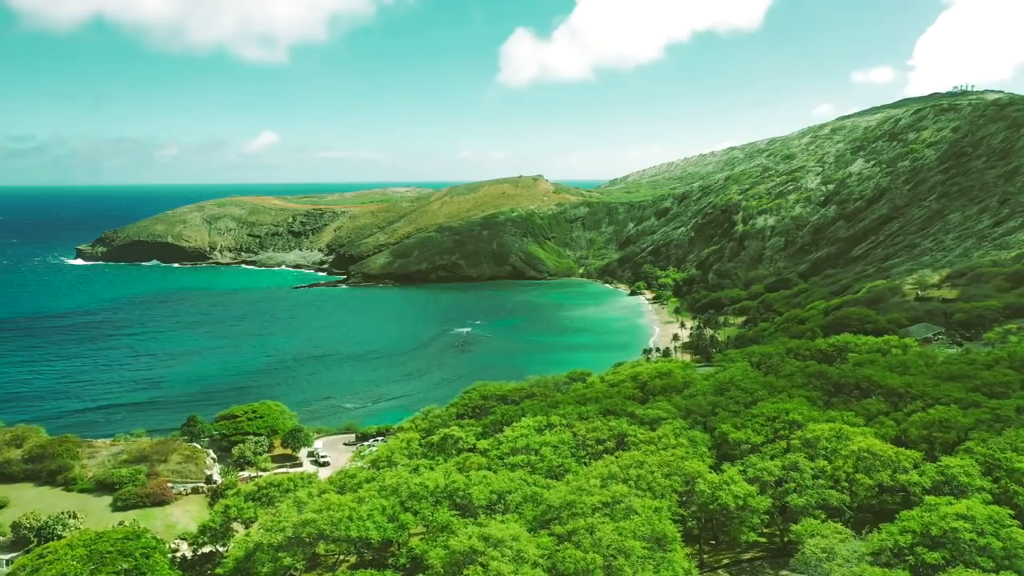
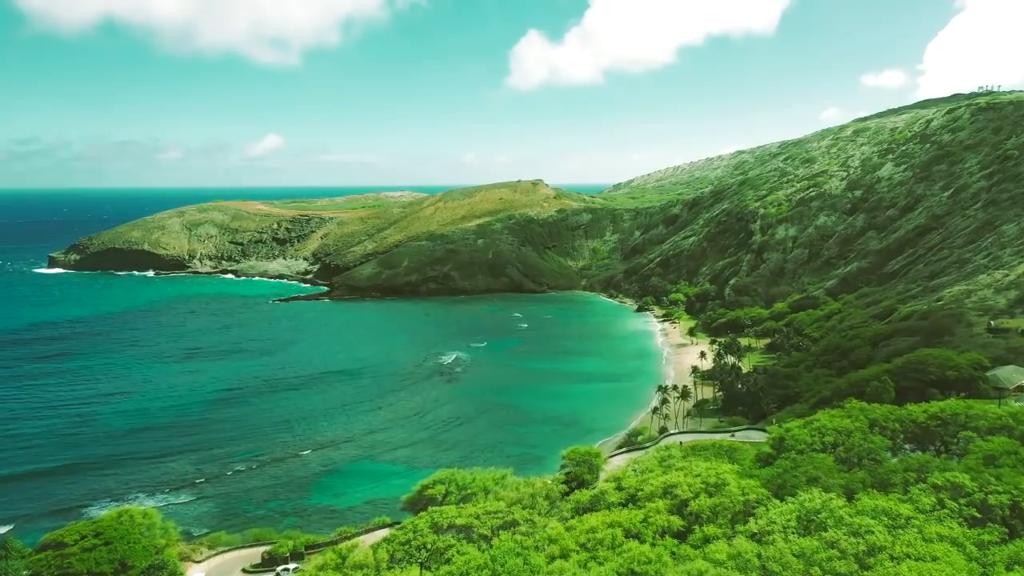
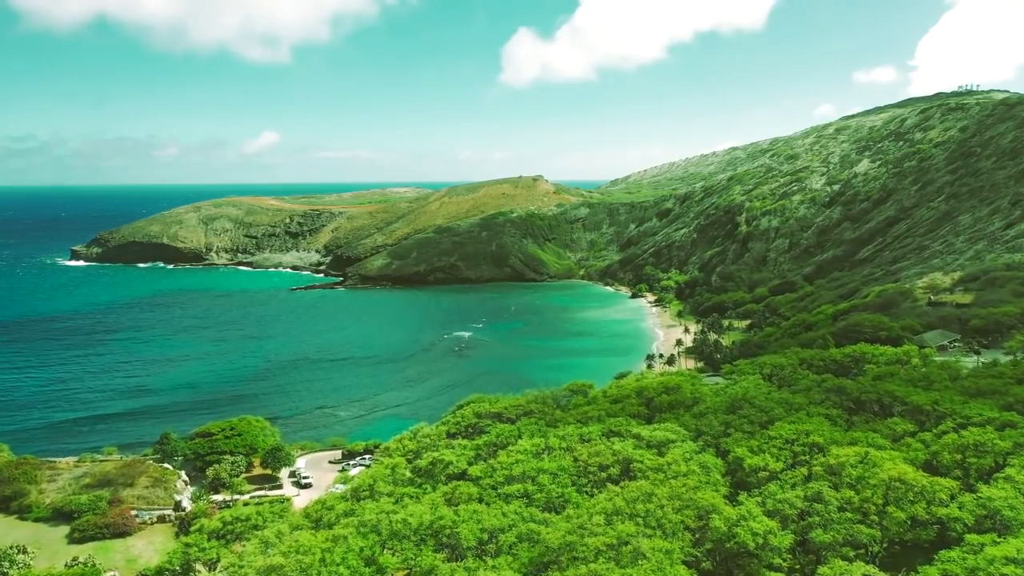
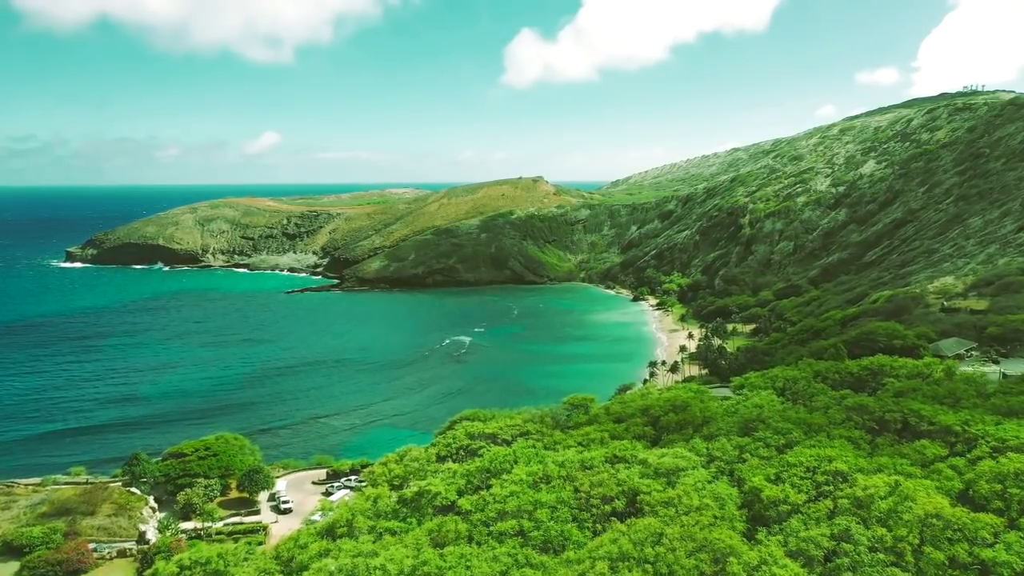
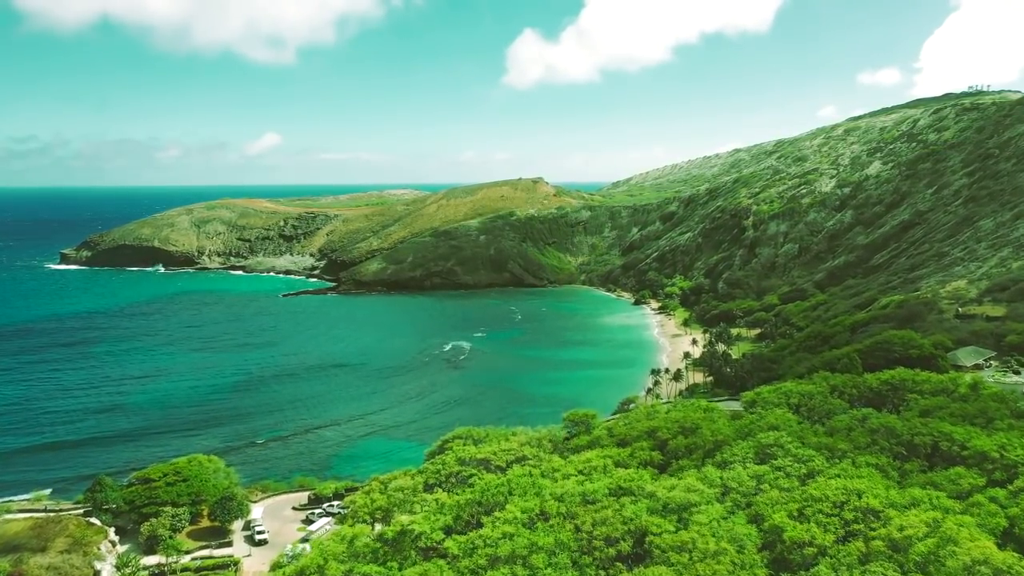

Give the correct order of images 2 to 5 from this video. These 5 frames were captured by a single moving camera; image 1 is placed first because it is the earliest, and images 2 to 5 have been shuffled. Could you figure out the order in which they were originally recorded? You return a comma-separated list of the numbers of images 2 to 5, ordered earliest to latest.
3, 4, 5, 2
